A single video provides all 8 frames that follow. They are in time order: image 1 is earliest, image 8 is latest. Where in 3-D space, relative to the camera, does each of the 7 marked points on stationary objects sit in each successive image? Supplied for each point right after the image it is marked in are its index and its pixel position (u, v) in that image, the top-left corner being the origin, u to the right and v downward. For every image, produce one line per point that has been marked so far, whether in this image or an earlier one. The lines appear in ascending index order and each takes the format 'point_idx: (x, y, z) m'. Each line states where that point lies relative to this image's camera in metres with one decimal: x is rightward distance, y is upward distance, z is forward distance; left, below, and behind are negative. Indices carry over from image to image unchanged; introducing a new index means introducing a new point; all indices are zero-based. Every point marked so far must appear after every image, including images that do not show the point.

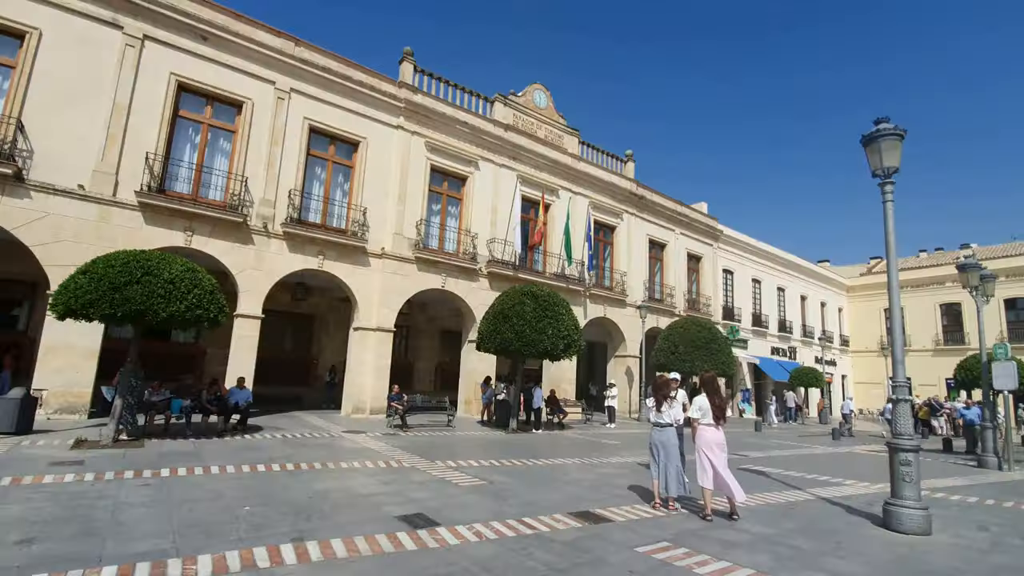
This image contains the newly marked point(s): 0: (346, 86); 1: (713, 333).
0: (-4.8, +5.8, +14.2) m
1: (+6.9, -1.5, +16.7) m
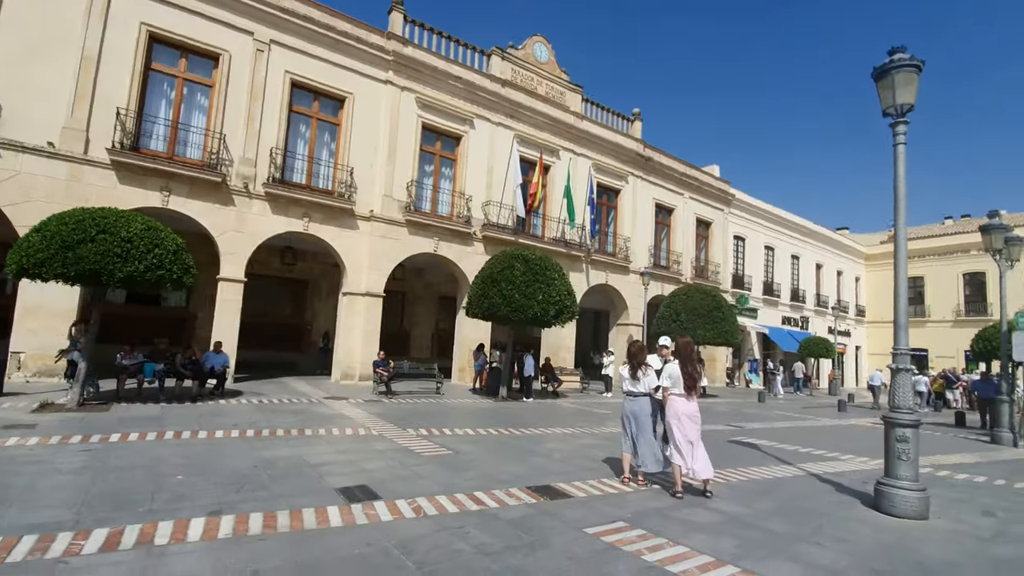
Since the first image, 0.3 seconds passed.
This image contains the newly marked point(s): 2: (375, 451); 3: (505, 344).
0: (-5.0, +6.8, +13.5) m
1: (+6.7, -0.4, +16.0) m
2: (-1.7, -2.0, +6.1) m
3: (-0.2, -1.5, +13.1) m
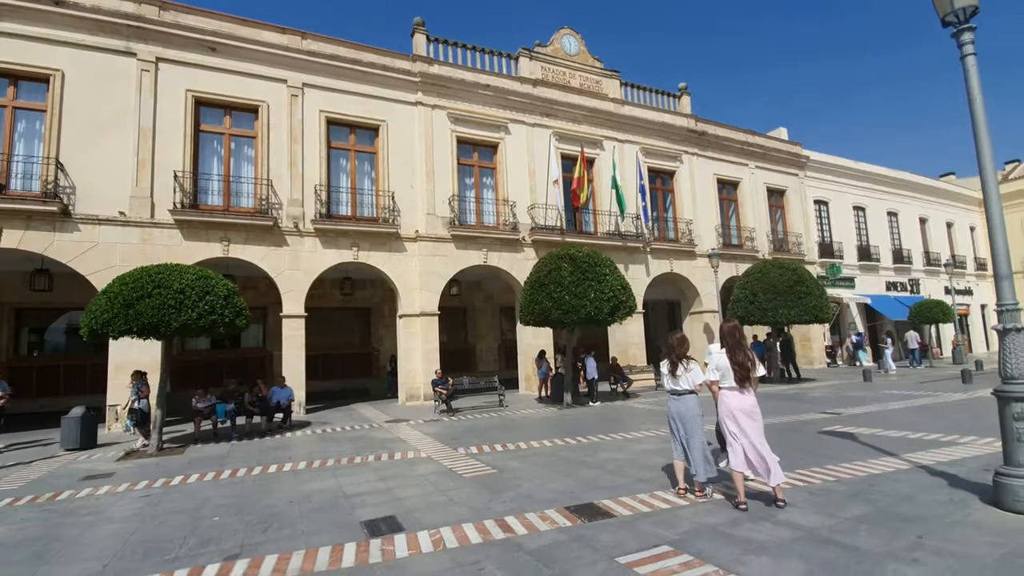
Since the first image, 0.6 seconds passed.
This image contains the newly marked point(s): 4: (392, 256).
0: (-4.4, +6.1, +13.8) m
1: (+8.4, +0.4, +14.4) m
2: (-1.2, -2.2, +5.8) m
3: (+1.3, -1.5, +12.6) m
4: (-3.3, +0.9, +13.7) m
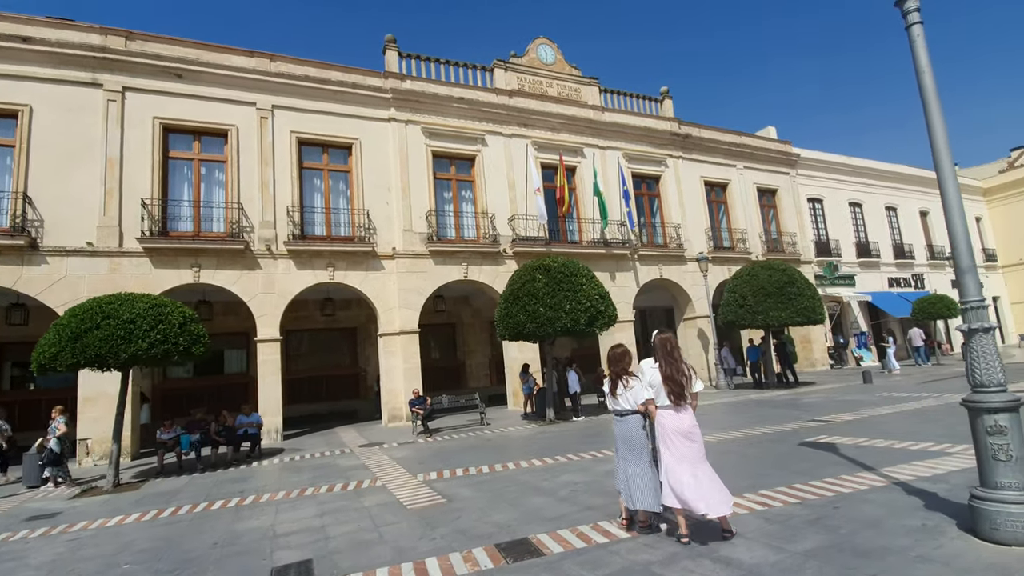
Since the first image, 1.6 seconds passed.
0: (-5.2, +5.5, +13.7) m
1: (+7.9, +0.4, +14.0) m
2: (-1.7, -2.5, +5.5) m
3: (+0.9, -1.8, +12.2) m
4: (-3.9, +0.4, +13.5) m
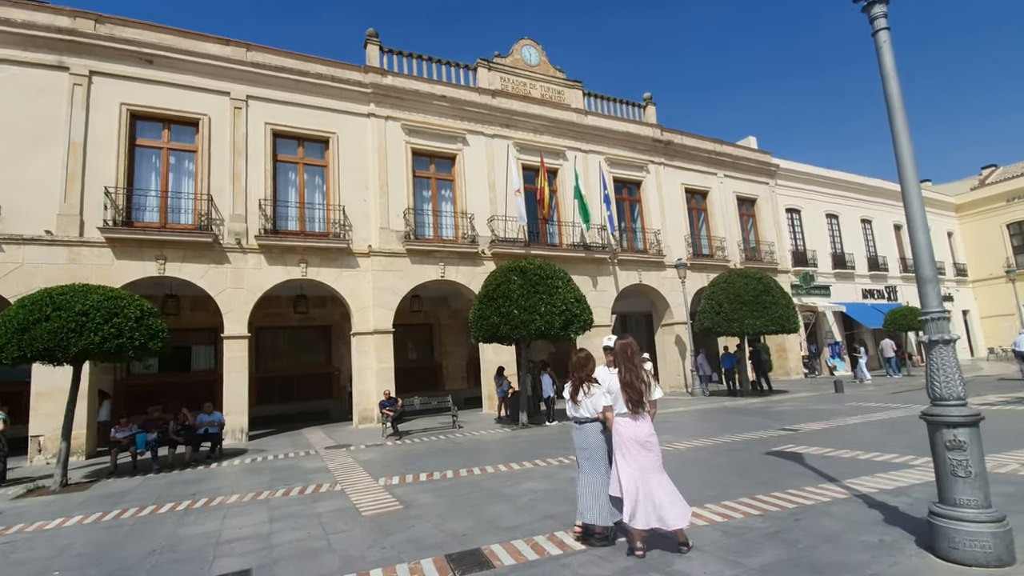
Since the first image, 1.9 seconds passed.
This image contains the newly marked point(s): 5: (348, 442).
0: (-5.6, +5.6, +13.4) m
1: (+7.3, +0.1, +14.1) m
2: (-2.2, -2.4, +5.2) m
3: (+0.2, -1.9, +12.1) m
4: (-4.5, +0.4, +13.2) m
5: (-3.6, -3.4, +10.7) m
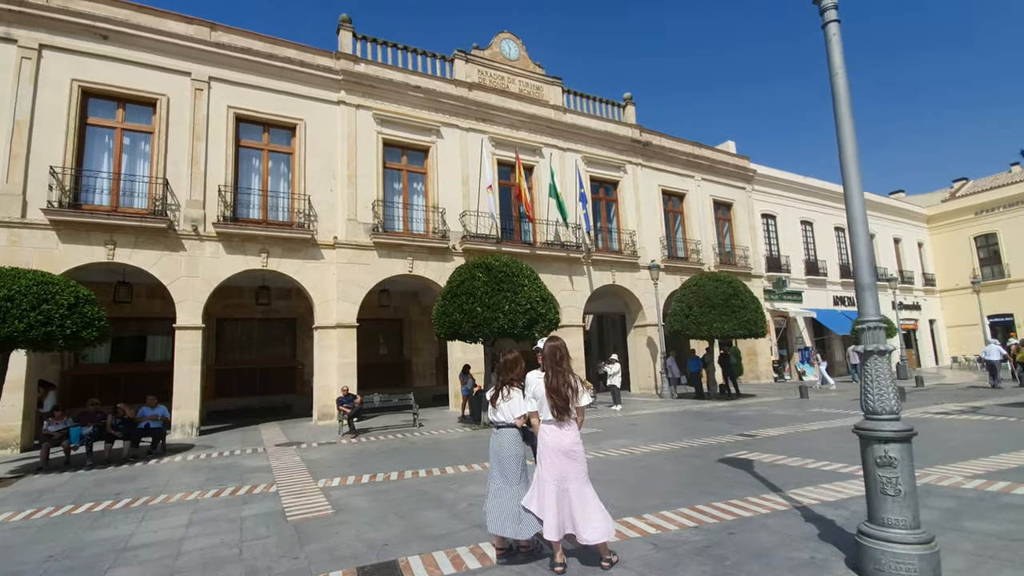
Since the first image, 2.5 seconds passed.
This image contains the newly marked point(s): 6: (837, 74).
0: (-6.3, +5.9, +13.0) m
1: (+6.4, 0.0, +14.1) m
2: (-2.8, -2.3, +4.9) m
3: (-0.6, -1.8, +11.8) m
4: (-5.3, +0.6, +12.8) m
5: (-4.4, -3.2, +10.4) m
6: (+2.2, +1.5, +3.4) m
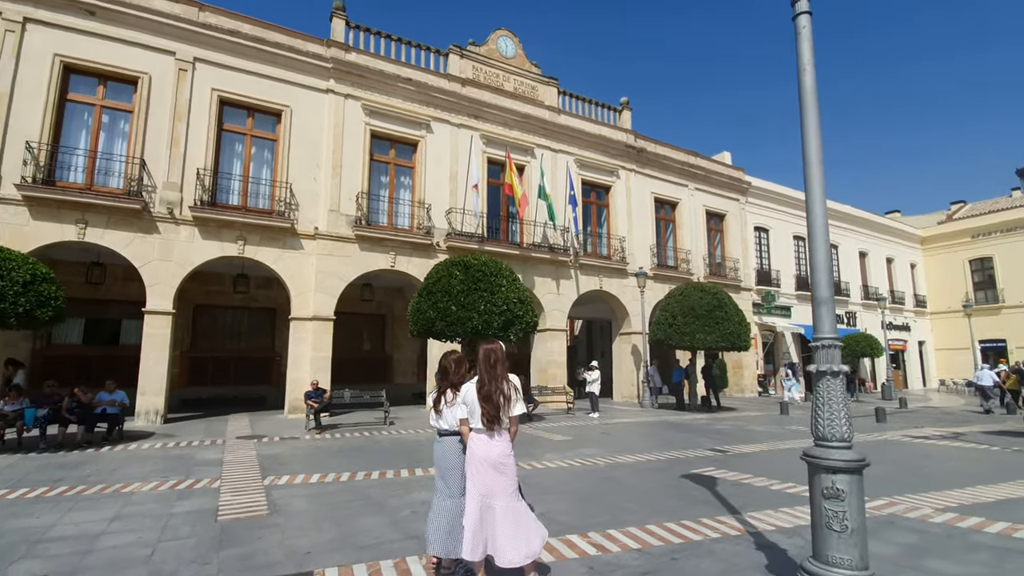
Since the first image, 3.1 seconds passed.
0: (-6.5, +6.2, +12.7) m
1: (+5.9, -0.3, +13.9) m
2: (-3.4, -2.2, +4.7) m
3: (-1.2, -1.8, +11.6) m
4: (-5.8, +0.9, +12.5) m
5: (-5.0, -3.0, +10.1) m
6: (+1.9, +1.4, +3.2) m
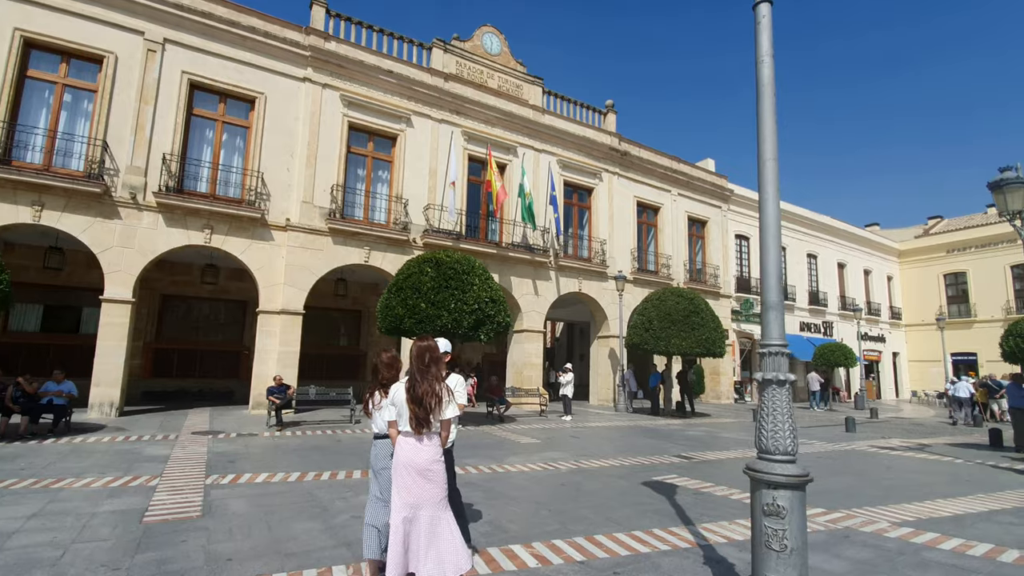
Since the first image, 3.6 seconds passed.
0: (-7.0, +6.4, +12.4) m
1: (+5.2, -0.5, +13.8) m
2: (-3.8, -2.0, +4.4) m
3: (-1.8, -1.7, +11.4) m
4: (-6.4, +1.1, +12.2) m
5: (-5.7, -2.8, +9.8) m
6: (+1.6, +1.4, +3.0) m
